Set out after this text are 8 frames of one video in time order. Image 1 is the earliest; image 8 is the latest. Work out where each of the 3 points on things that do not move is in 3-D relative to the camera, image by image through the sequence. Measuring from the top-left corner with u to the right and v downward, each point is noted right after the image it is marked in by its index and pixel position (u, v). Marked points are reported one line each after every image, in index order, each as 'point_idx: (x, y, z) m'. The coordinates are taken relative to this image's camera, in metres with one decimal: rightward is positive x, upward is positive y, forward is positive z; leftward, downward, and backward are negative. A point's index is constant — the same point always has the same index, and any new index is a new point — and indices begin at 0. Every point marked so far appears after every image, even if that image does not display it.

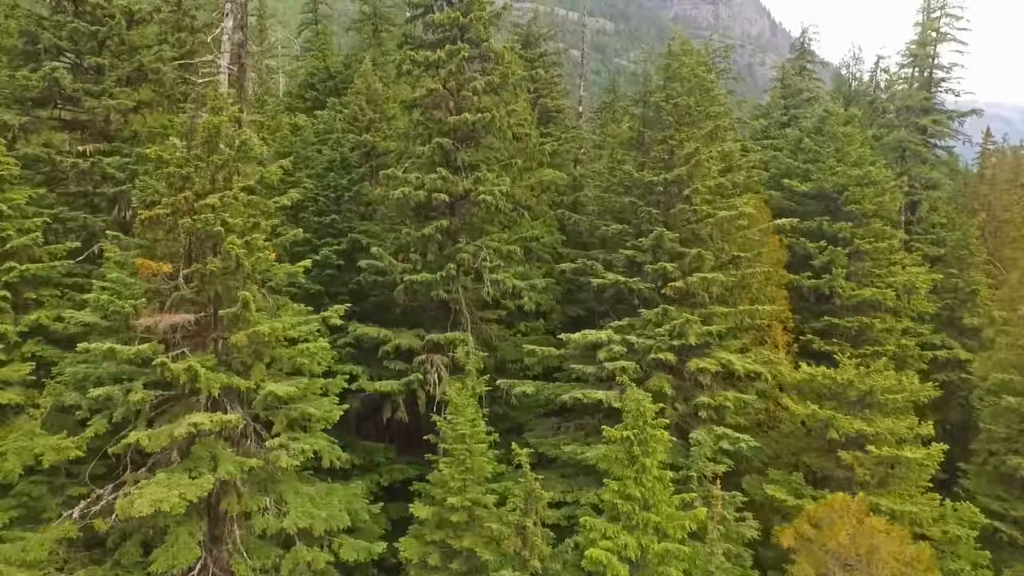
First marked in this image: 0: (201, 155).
0: (-6.4, +2.7, +12.5) m
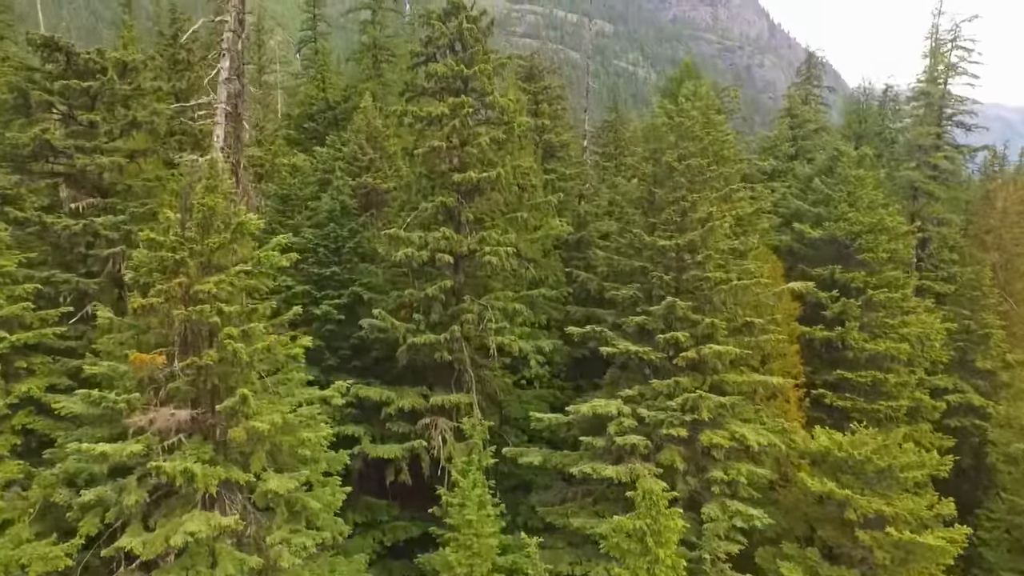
0: (-6.3, +1.0, +12.0) m
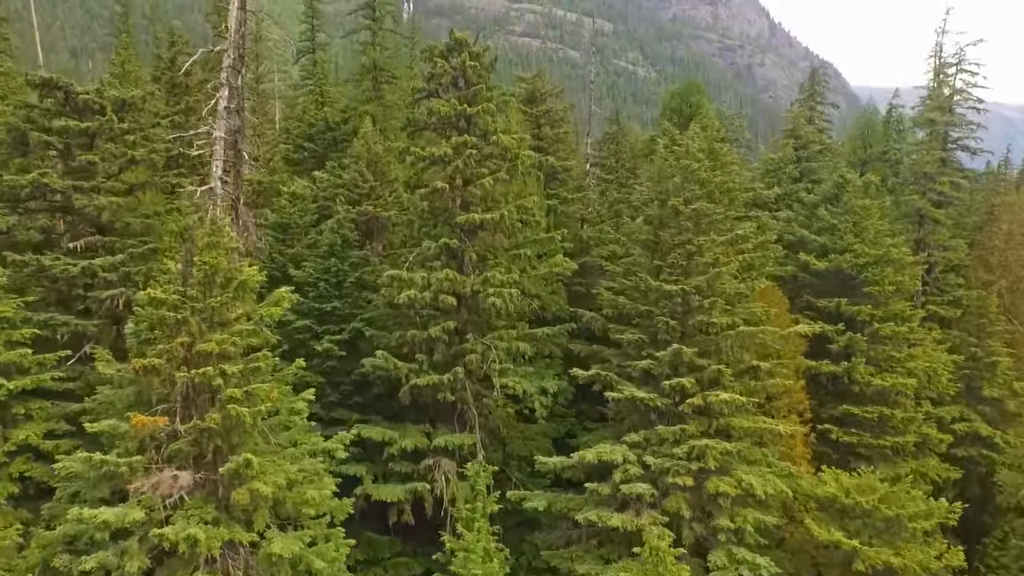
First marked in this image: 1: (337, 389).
0: (-6.1, -0.2, +11.8) m
1: (-5.6, -3.2, +19.4) m
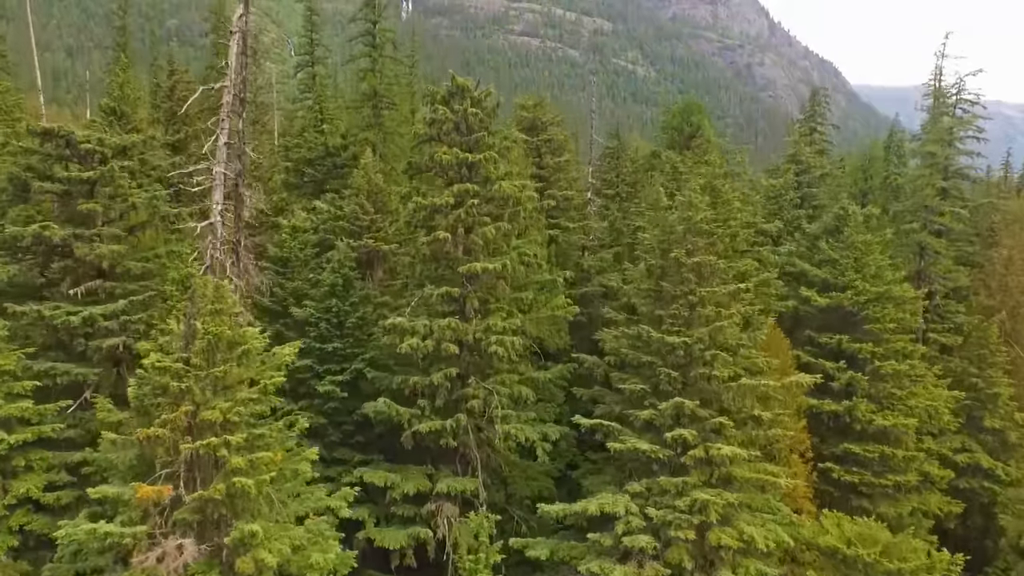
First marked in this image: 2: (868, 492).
0: (-6.1, -1.5, +11.8) m
1: (-5.6, -4.5, +19.4) m
2: (+11.4, -6.6, +19.5) m
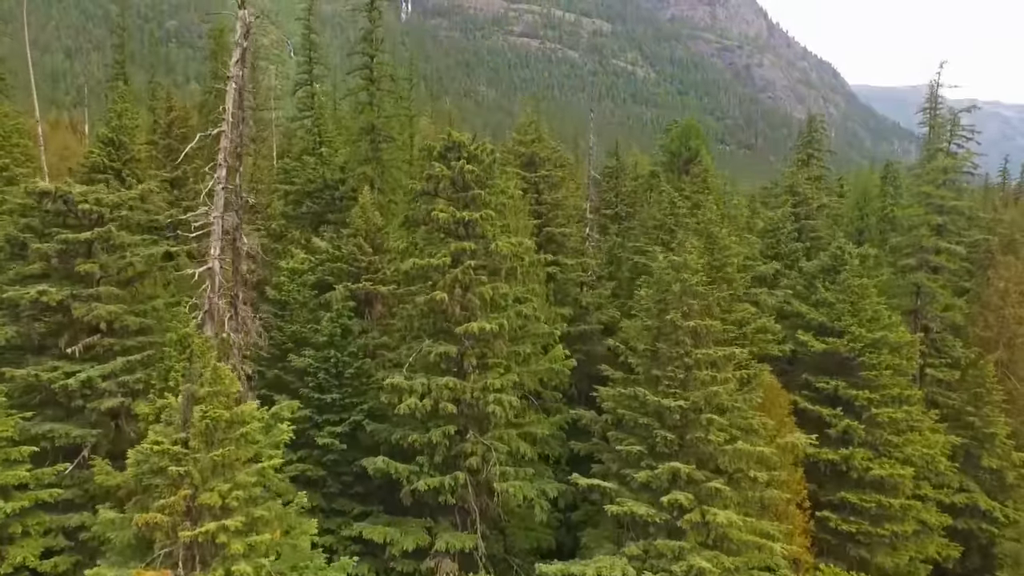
0: (-6.2, -3.1, +11.8) m
1: (-5.6, -6.2, +19.5) m
2: (+11.4, -8.2, +19.5) m
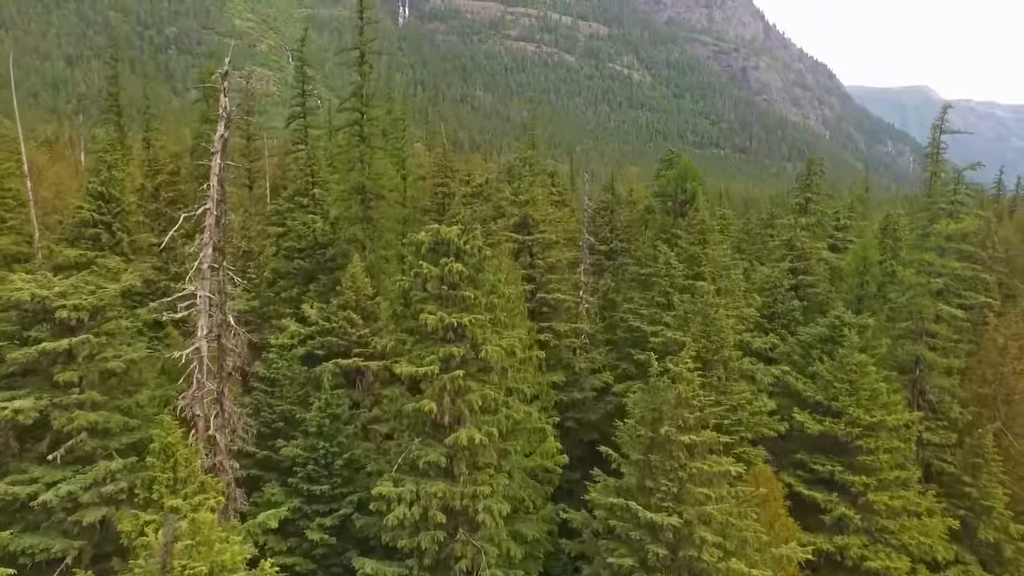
0: (-6.4, -5.9, +11.5) m
1: (-5.9, -9.0, +19.1) m
2: (+11.1, -10.9, +19.2) m
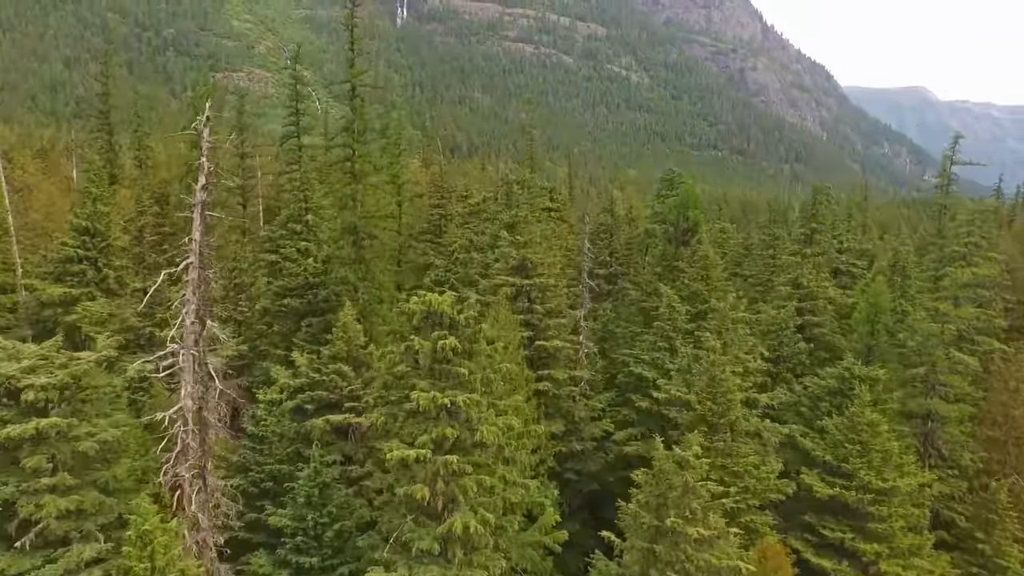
0: (-6.5, -7.9, +10.6) m
1: (-6.0, -11.0, +18.3) m
2: (+11.0, -12.9, +18.4) m
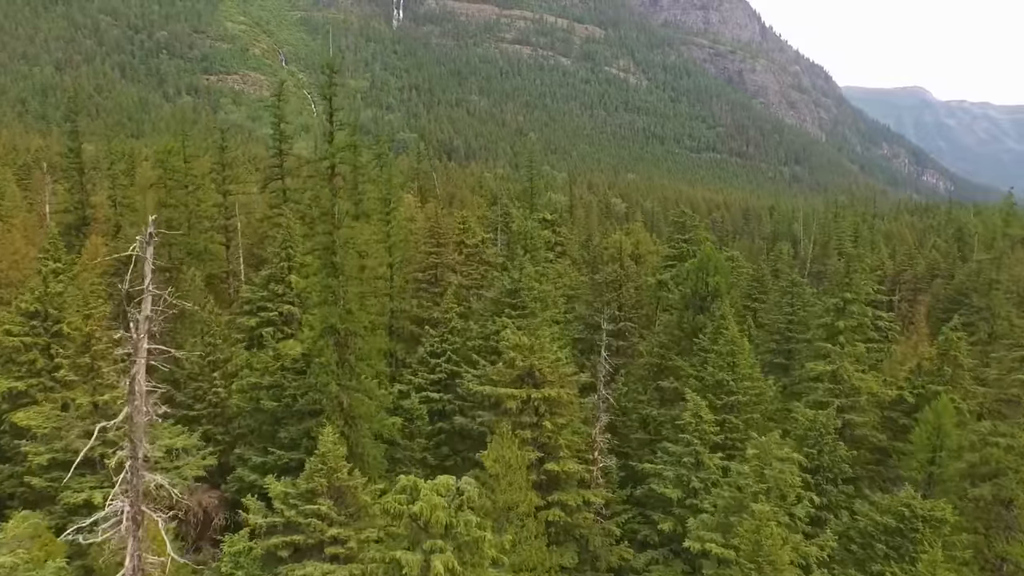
0: (-6.2, -12.1, +7.2) m
1: (-5.7, -15.1, +14.9) m
2: (+11.3, -17.0, +15.1) m
